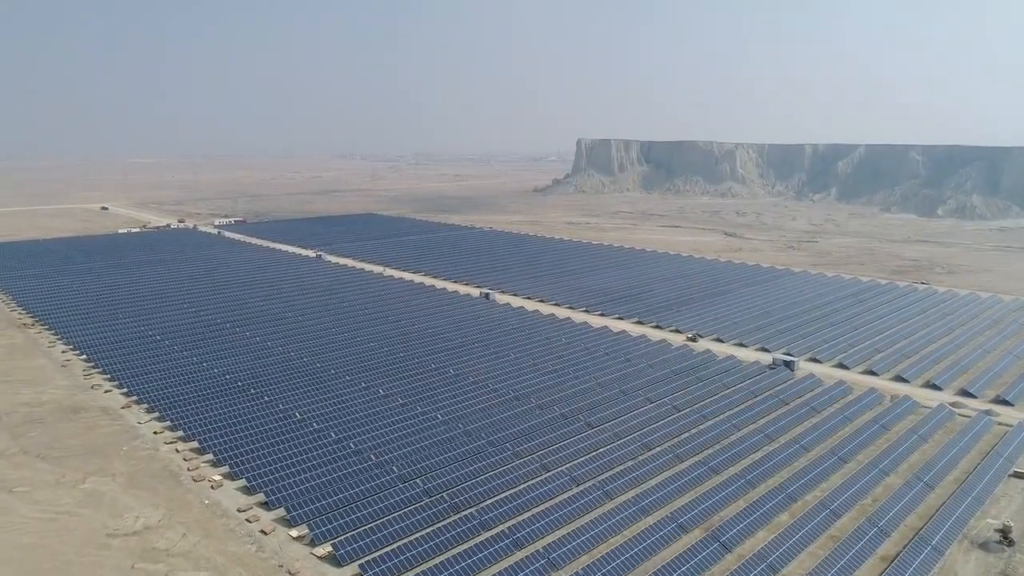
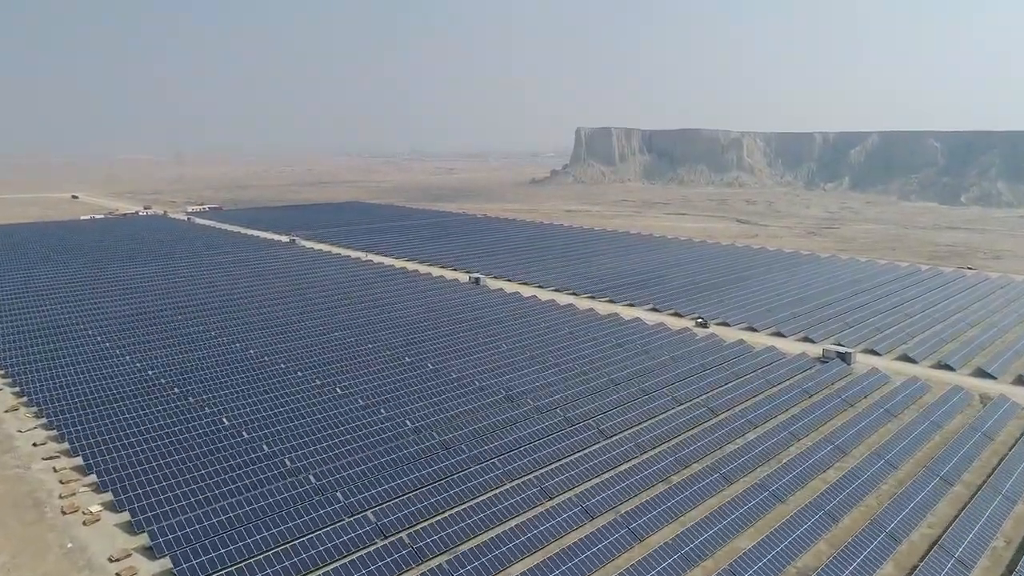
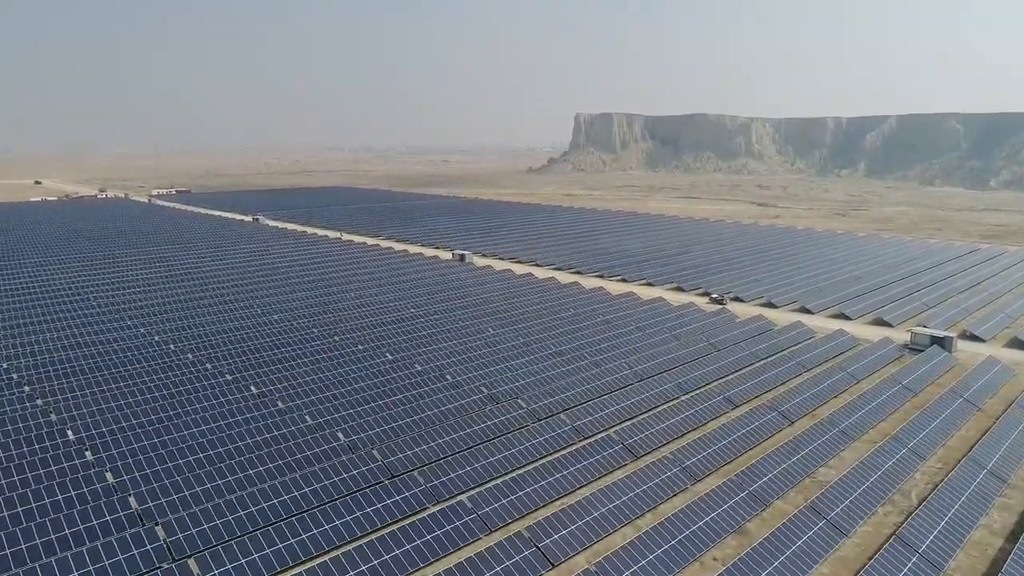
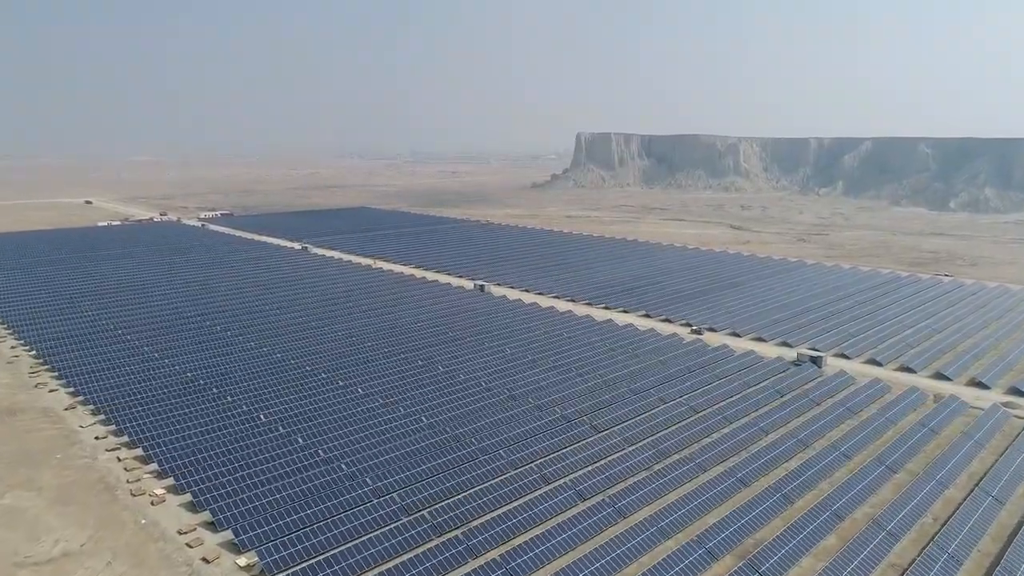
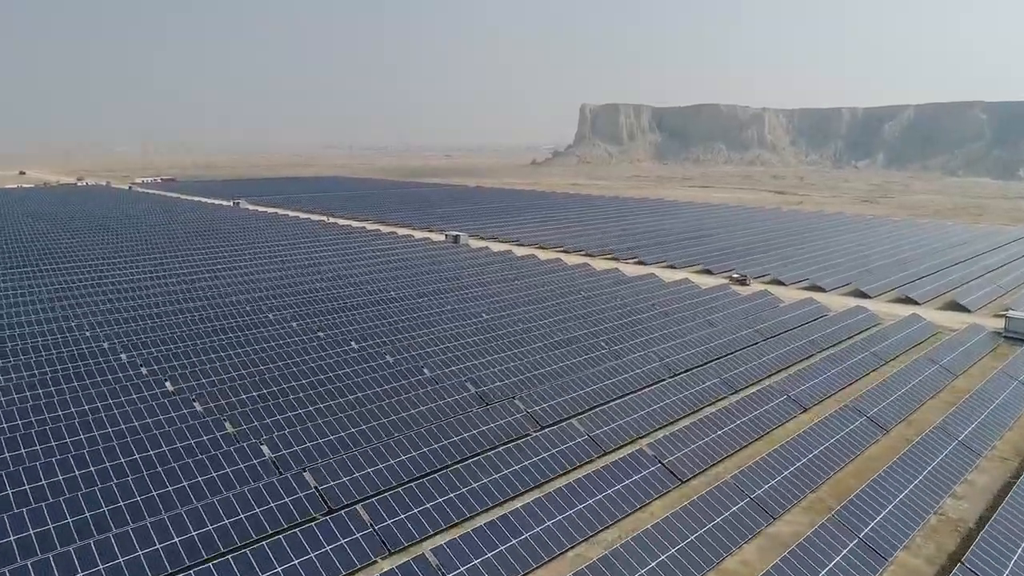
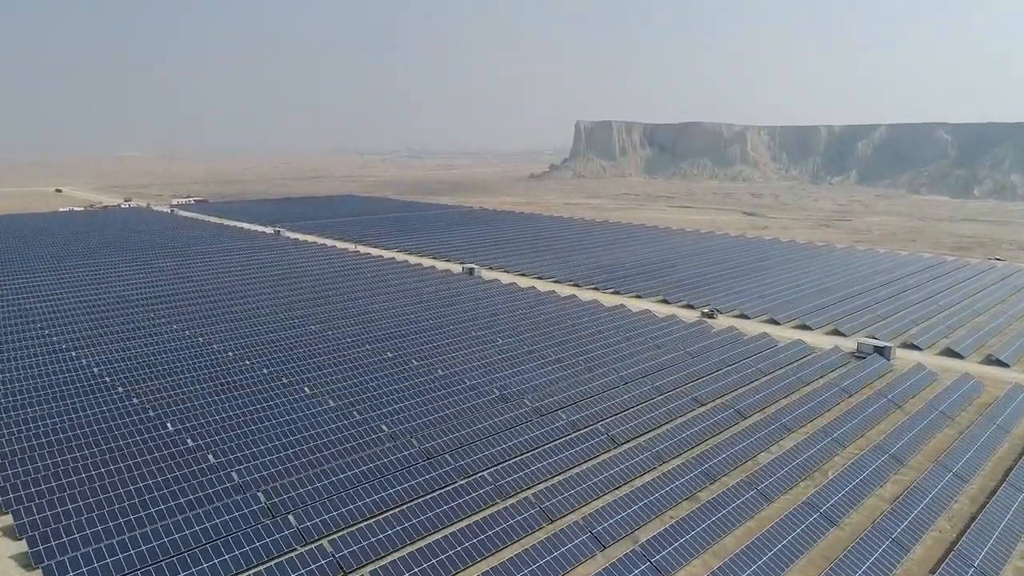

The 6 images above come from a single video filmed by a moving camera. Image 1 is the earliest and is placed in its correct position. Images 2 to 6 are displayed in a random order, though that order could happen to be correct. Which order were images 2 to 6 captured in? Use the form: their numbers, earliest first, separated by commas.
4, 2, 6, 3, 5
